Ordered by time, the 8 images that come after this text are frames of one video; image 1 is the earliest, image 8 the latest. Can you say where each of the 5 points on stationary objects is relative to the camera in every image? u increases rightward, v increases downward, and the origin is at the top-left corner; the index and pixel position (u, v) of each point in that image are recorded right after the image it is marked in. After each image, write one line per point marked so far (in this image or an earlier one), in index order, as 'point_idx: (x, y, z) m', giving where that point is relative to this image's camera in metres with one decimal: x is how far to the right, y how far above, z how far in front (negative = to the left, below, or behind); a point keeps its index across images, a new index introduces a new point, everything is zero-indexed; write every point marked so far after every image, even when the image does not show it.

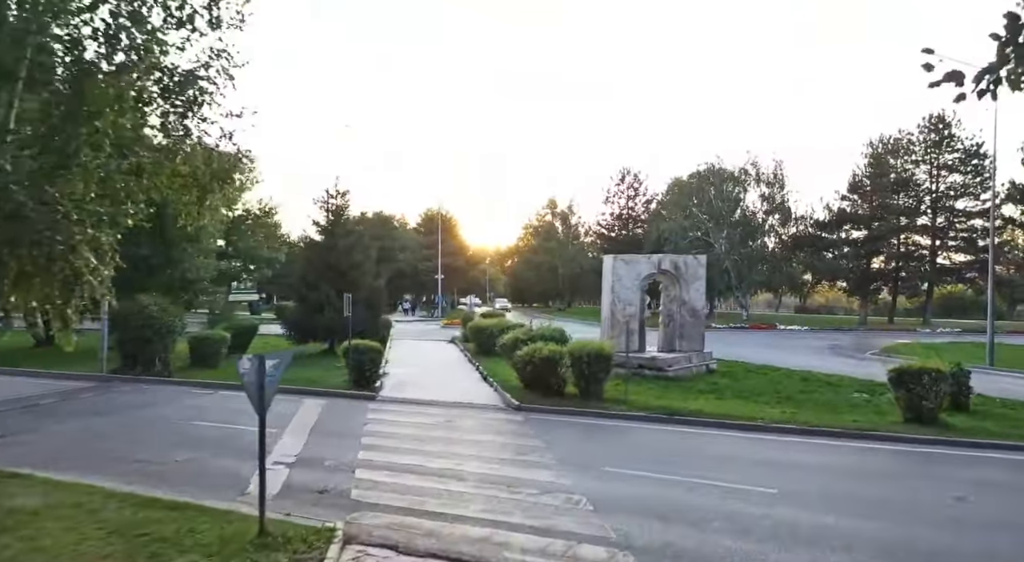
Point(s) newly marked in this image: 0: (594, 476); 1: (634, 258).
0: (+1.0, -2.4, +8.7) m
1: (+3.1, +0.6, +18.1) m
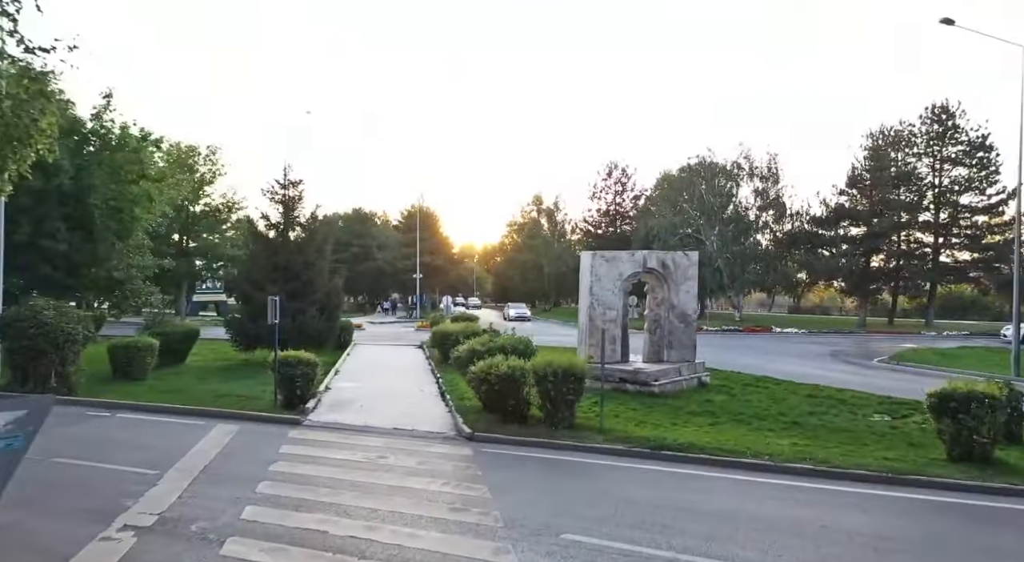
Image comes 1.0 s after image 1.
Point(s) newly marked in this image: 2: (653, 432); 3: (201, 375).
0: (+0.3, -2.4, +6.4) m
1: (+2.3, +0.6, +15.7) m
2: (+2.1, -2.2, +10.5) m
3: (-8.3, -2.5, +19.1) m
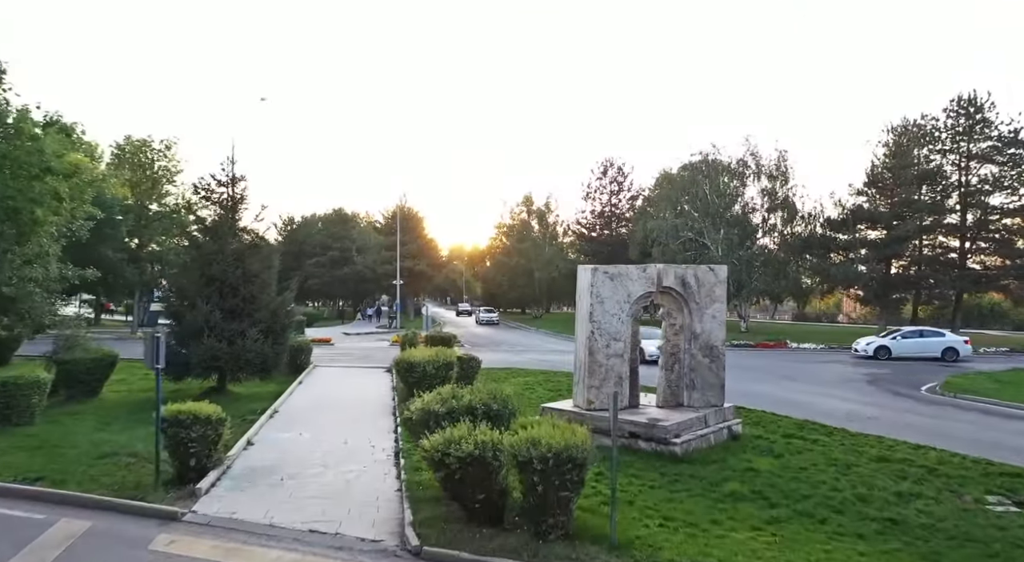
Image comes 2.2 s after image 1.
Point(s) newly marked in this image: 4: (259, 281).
0: (0.0, -2.8, +2.9) m
1: (+1.9, +0.2, +12.2) m
2: (+1.8, -2.6, +7.1) m
3: (-8.7, -2.9, +15.5) m
4: (-6.4, 0.0, +18.2) m
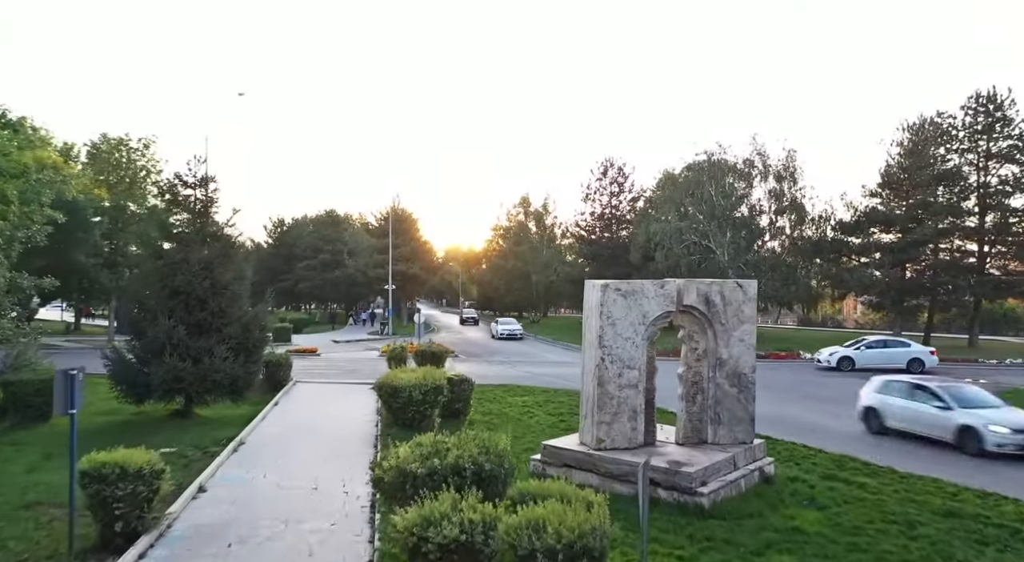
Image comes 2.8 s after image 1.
0: (0.0, -3.0, +1.1) m
1: (+1.8, -0.1, +10.5) m
2: (+1.7, -2.9, +5.3) m
3: (-8.8, -3.2, +13.7) m
4: (-6.5, -0.3, +16.5) m
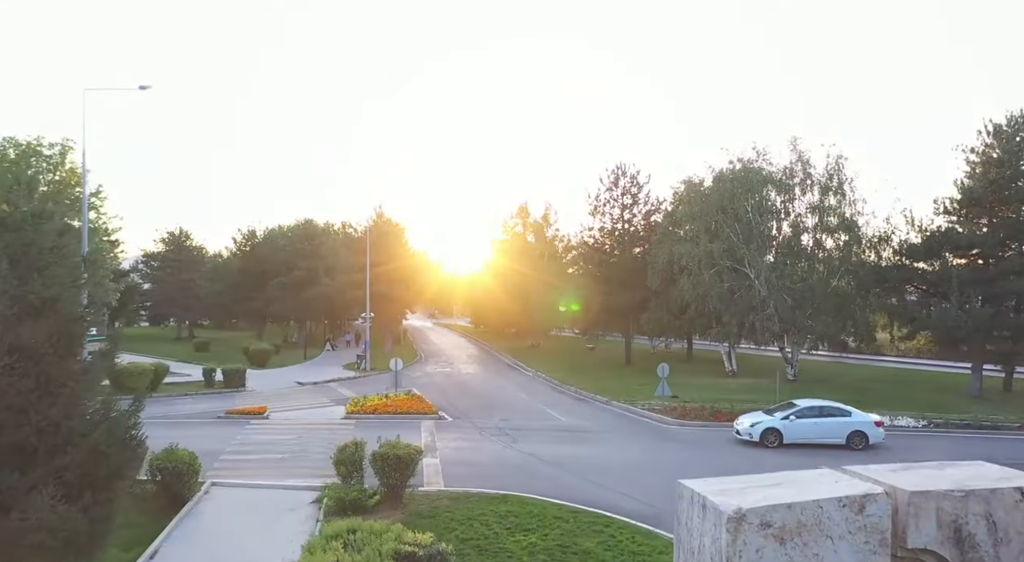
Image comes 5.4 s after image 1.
0: (+0.1, -4.4, -4.9) m
1: (+1.9, -1.5, +4.5) m
2: (+1.8, -4.3, -0.7) m
3: (-8.8, -4.6, +7.6) m
4: (-6.5, -1.7, +10.4) m
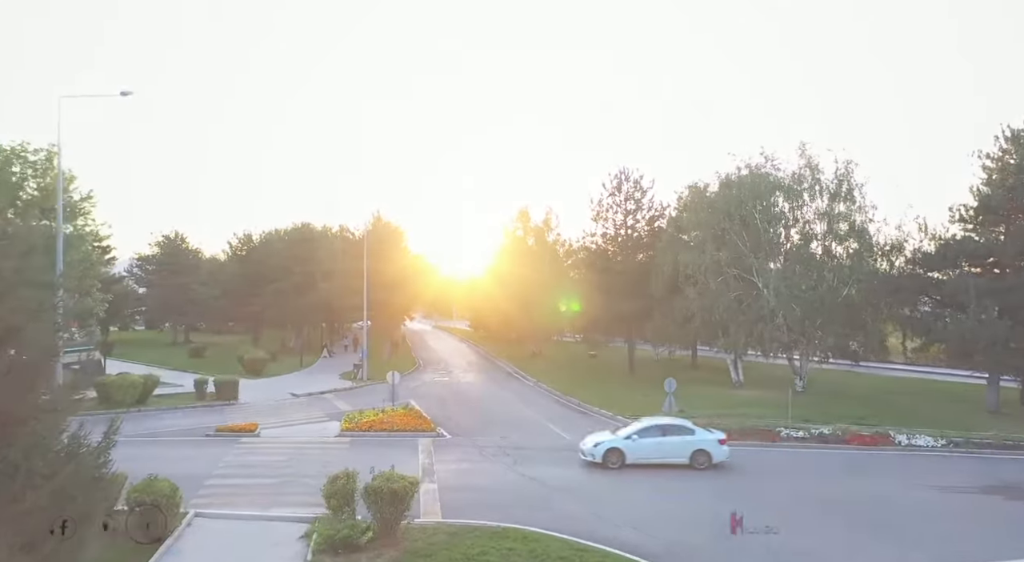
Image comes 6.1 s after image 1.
0: (+0.2, -4.8, -5.8) m
1: (+1.9, -1.9, +3.6) m
2: (+1.8, -4.6, -1.6) m
3: (-8.7, -5.0, +6.7) m
4: (-6.5, -2.0, +9.5) m
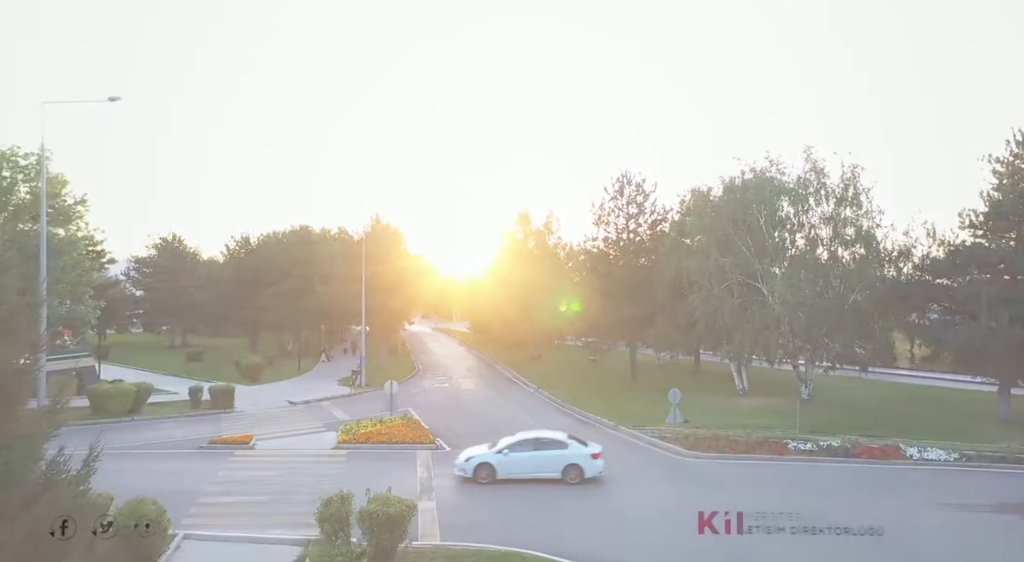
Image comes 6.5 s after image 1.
0: (+0.2, -5.1, -6.3) m
1: (+1.9, -2.1, +3.0) m
2: (+1.9, -4.9, -2.1) m
3: (-8.7, -5.2, +6.2) m
4: (-6.4, -2.3, +8.9) m
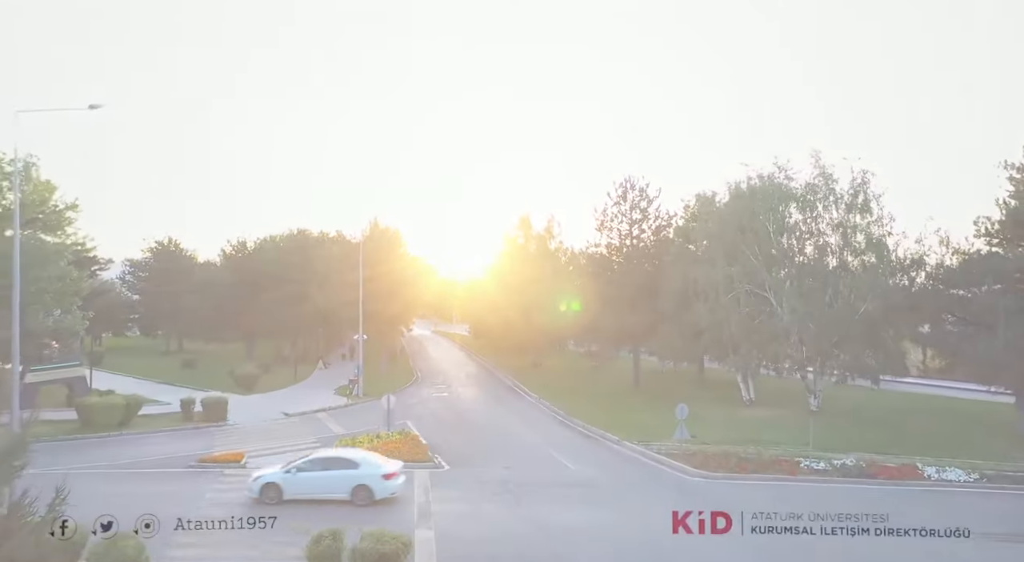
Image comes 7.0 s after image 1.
0: (+0.2, -5.4, -7.2) m
1: (+2.0, -2.5, +2.2) m
2: (+1.9, -5.3, -2.9) m
3: (-8.7, -5.6, +5.3) m
4: (-6.4, -2.7, +8.1) m
